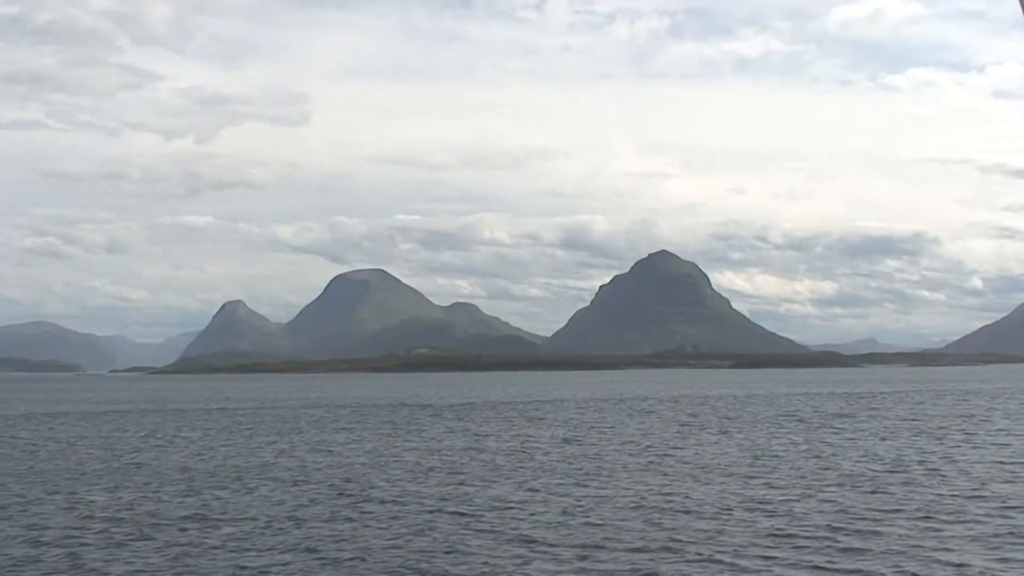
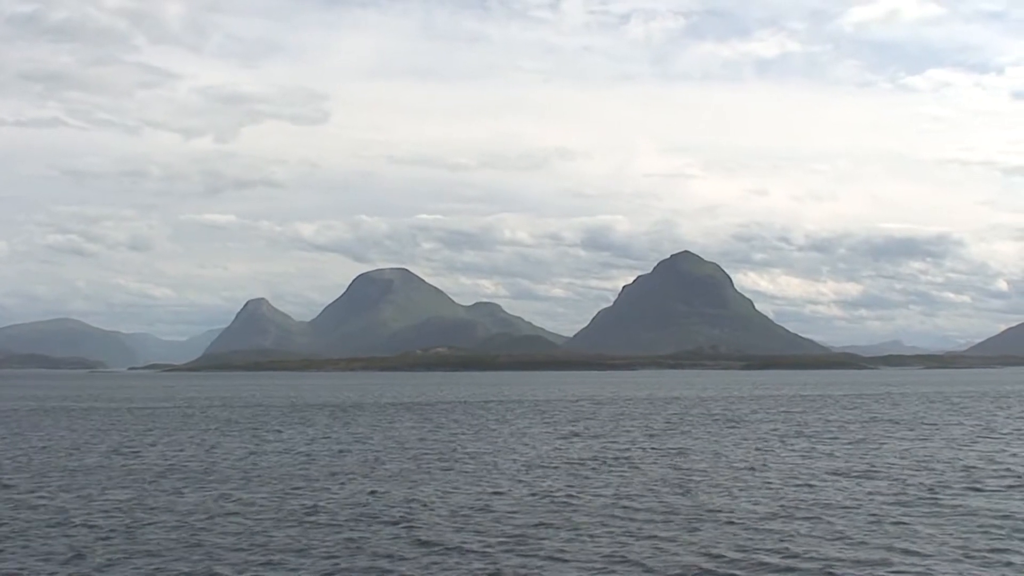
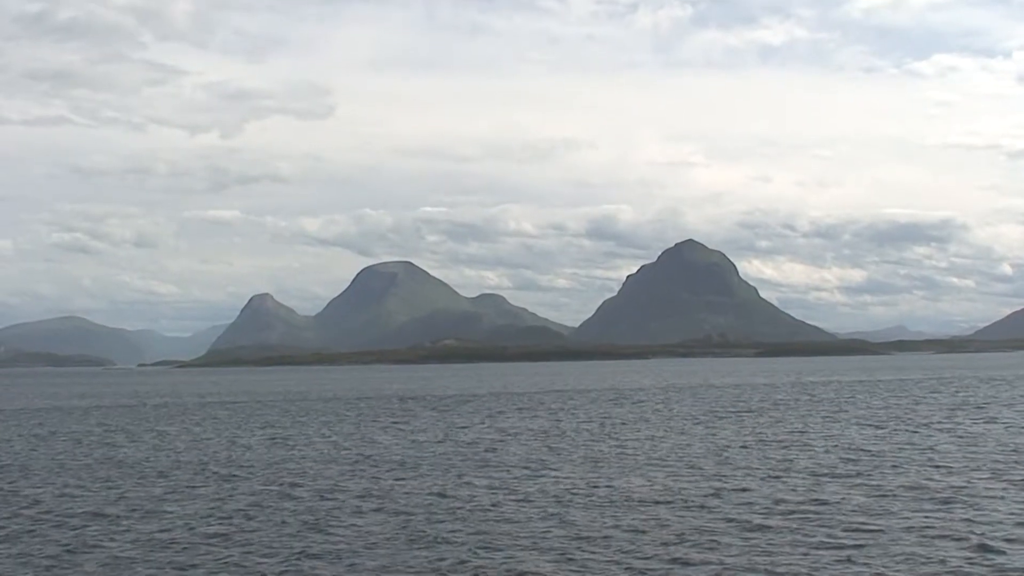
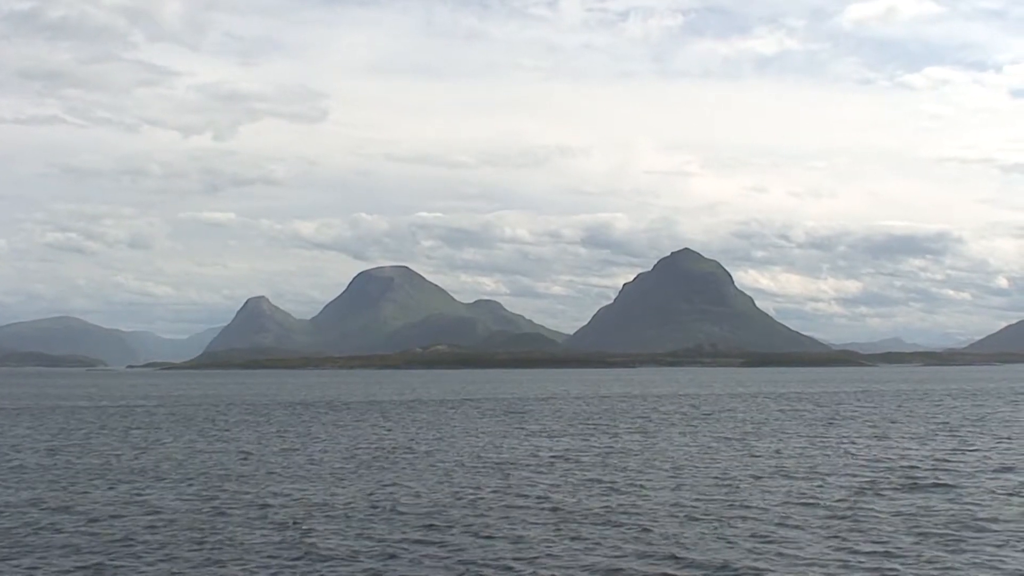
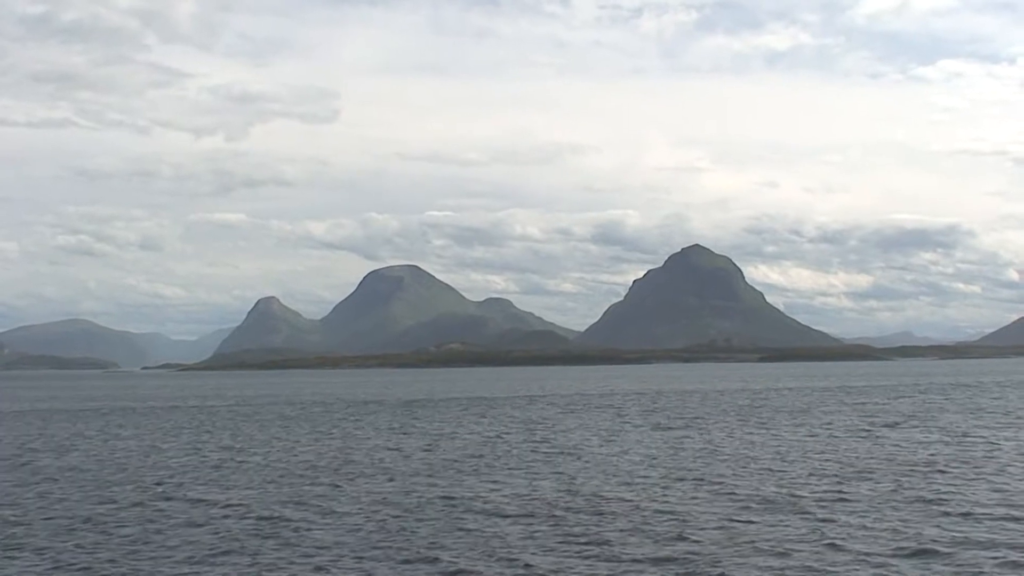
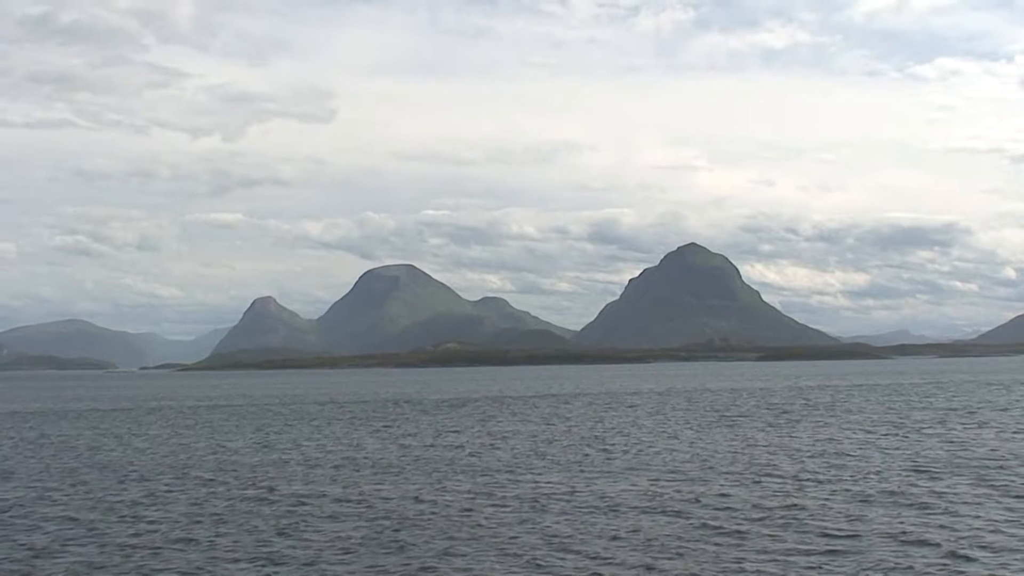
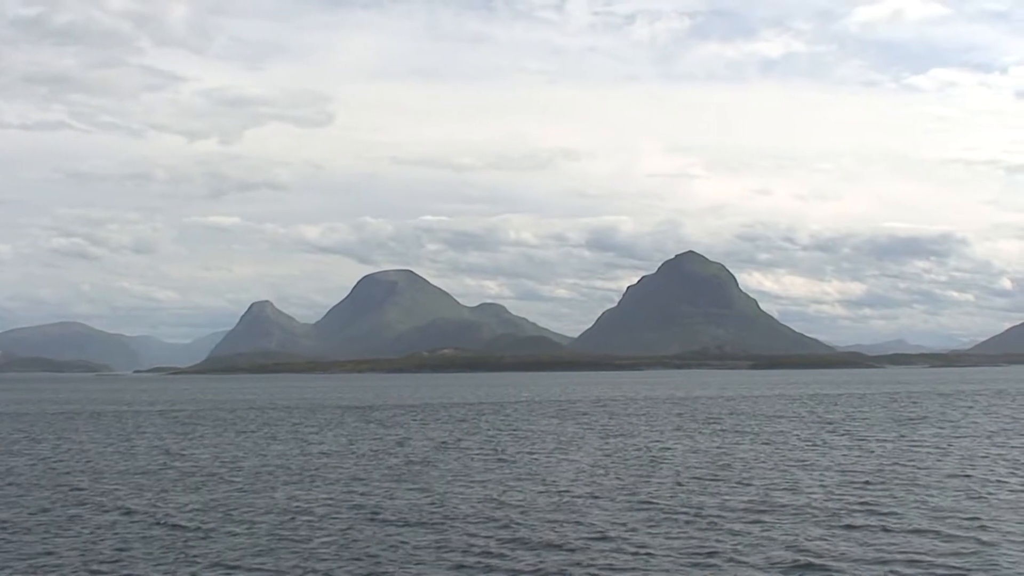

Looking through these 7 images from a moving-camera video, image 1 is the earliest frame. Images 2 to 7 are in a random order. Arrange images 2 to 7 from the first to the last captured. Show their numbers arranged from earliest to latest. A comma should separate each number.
3, 6, 5, 7, 2, 4
